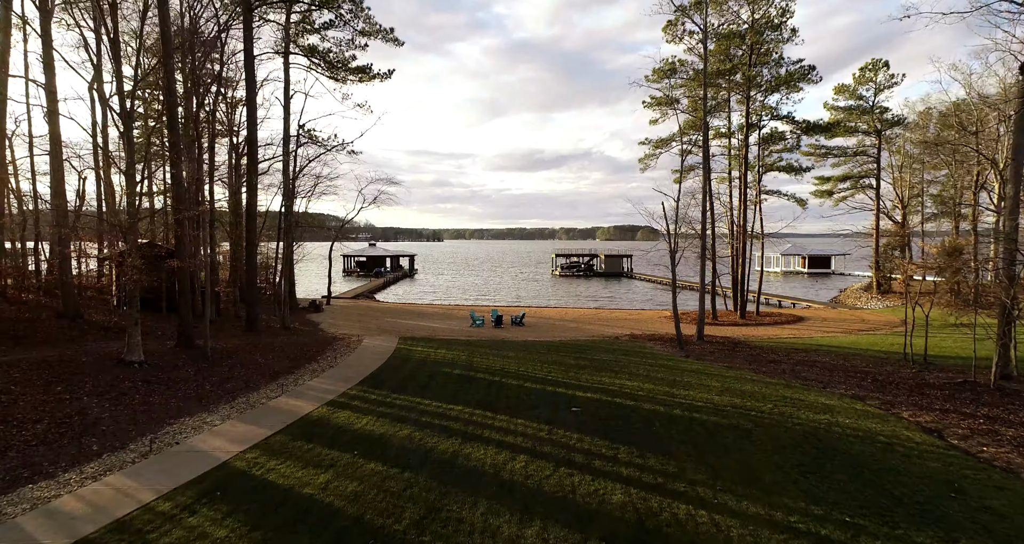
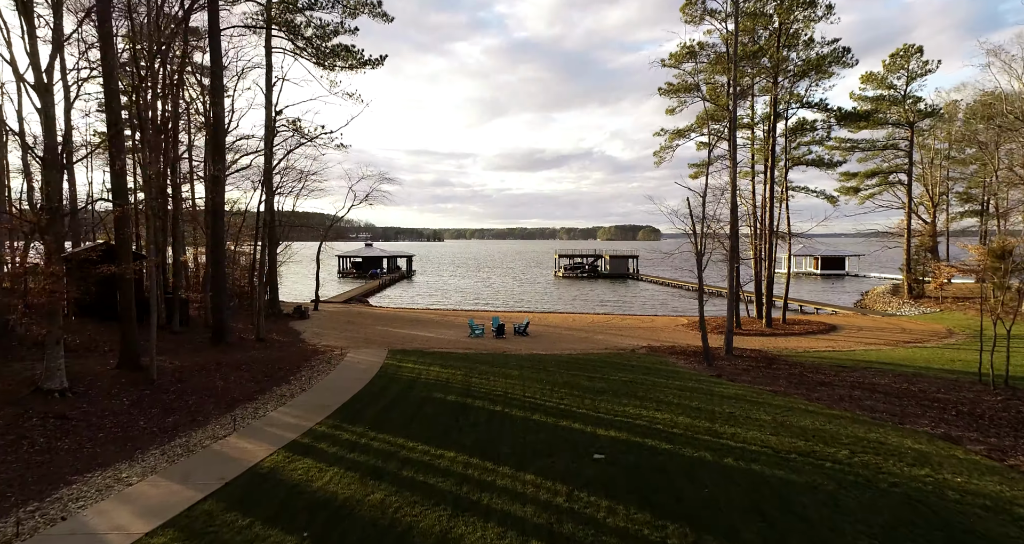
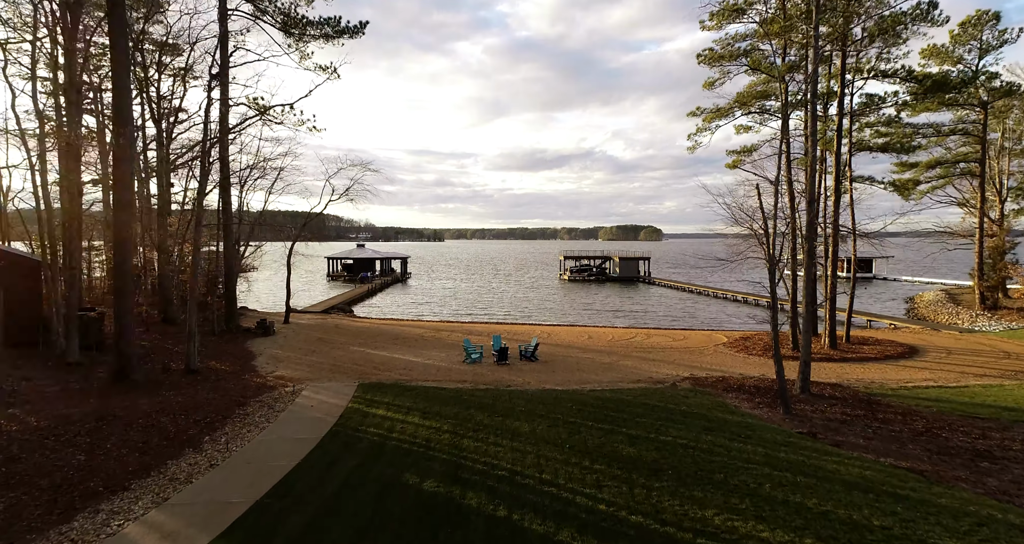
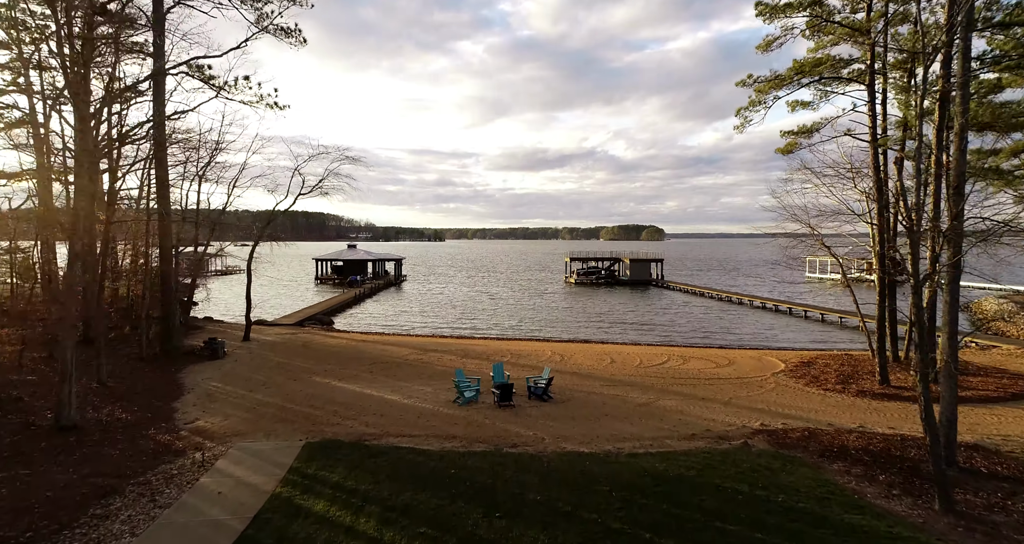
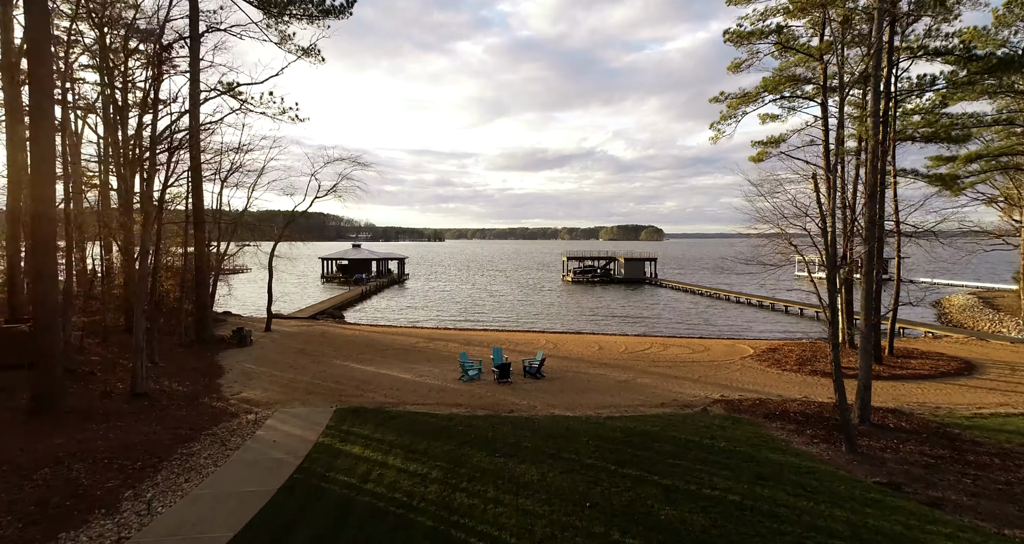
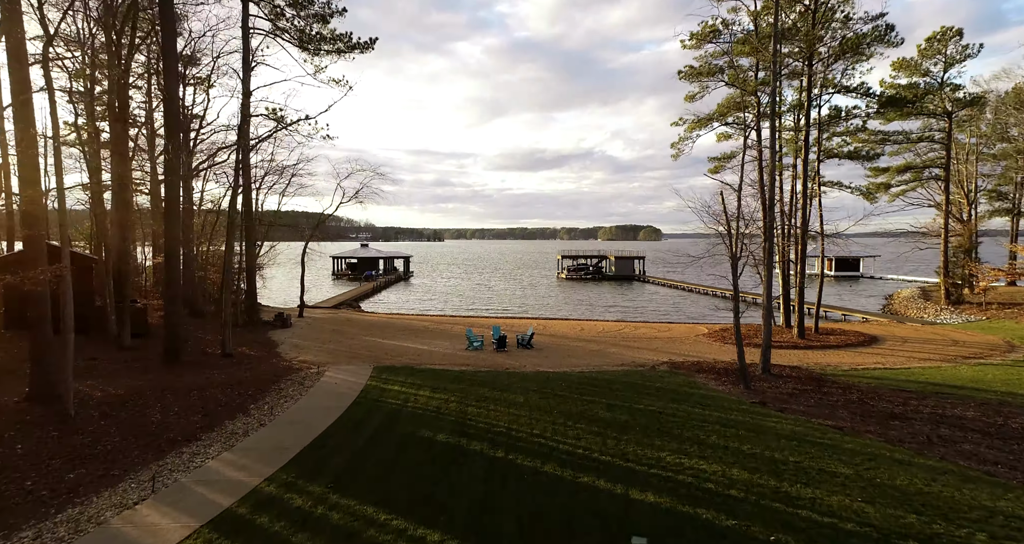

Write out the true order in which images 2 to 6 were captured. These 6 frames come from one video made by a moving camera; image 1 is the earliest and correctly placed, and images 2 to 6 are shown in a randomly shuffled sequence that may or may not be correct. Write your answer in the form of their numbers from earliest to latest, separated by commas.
2, 6, 3, 5, 4
